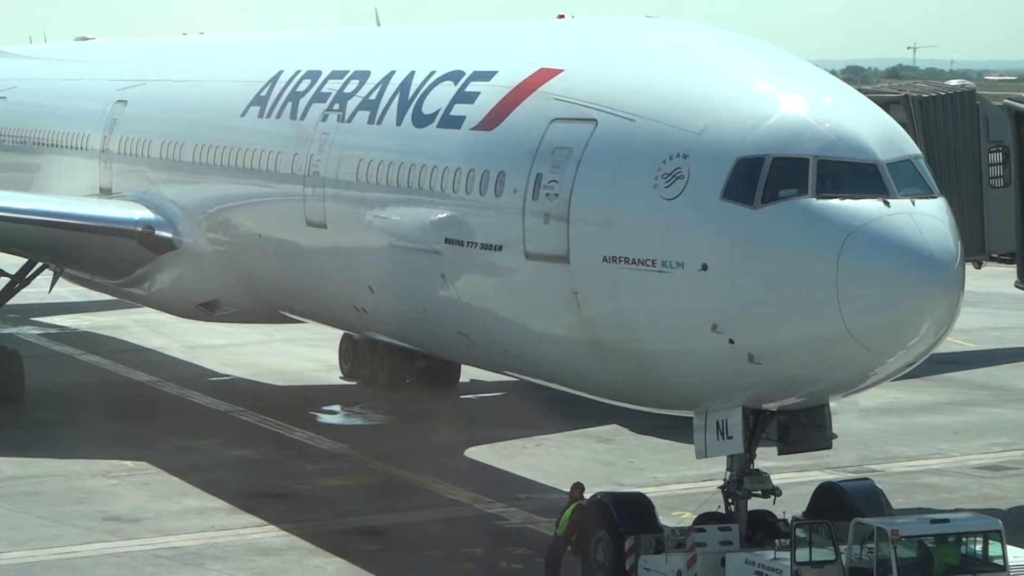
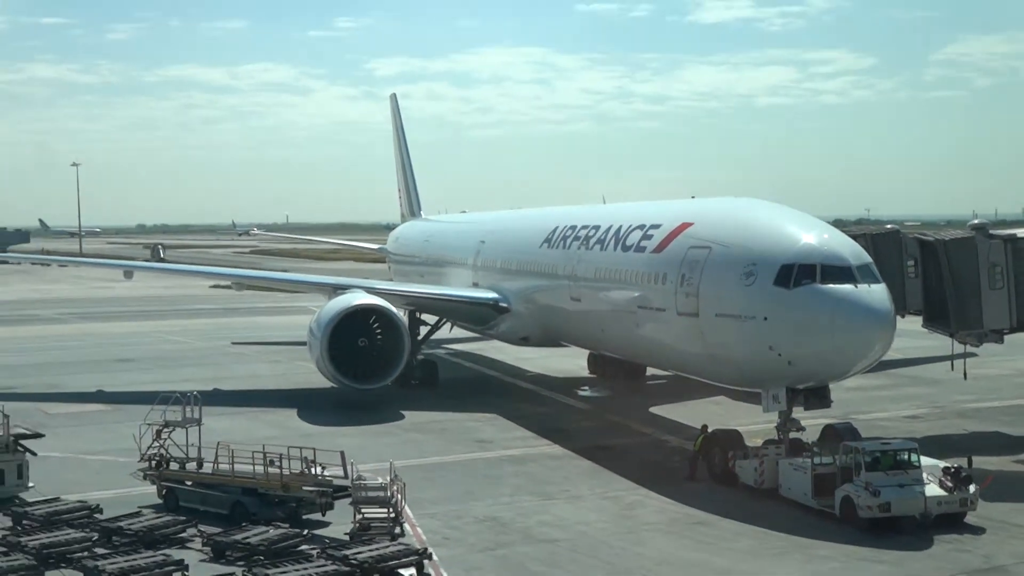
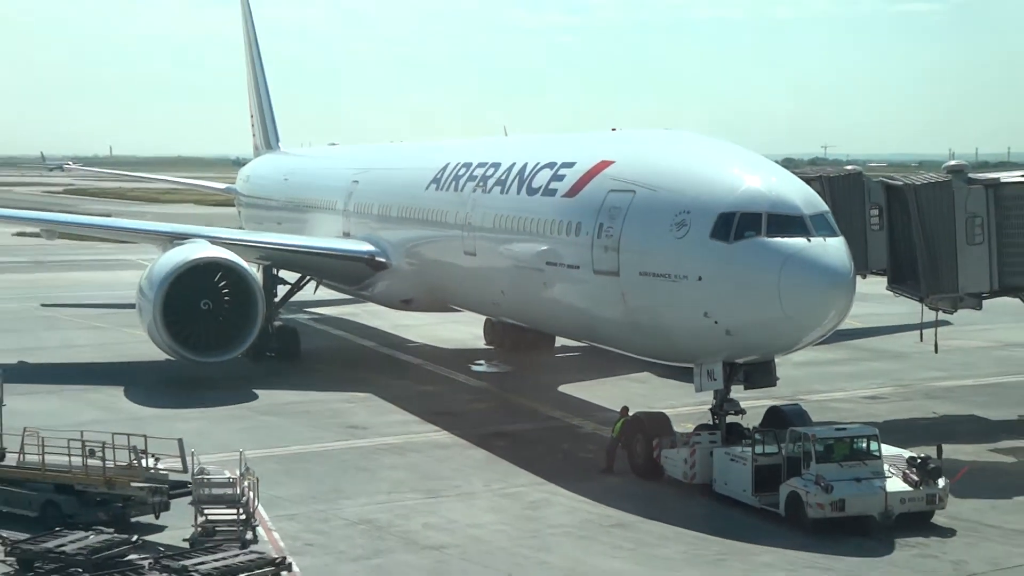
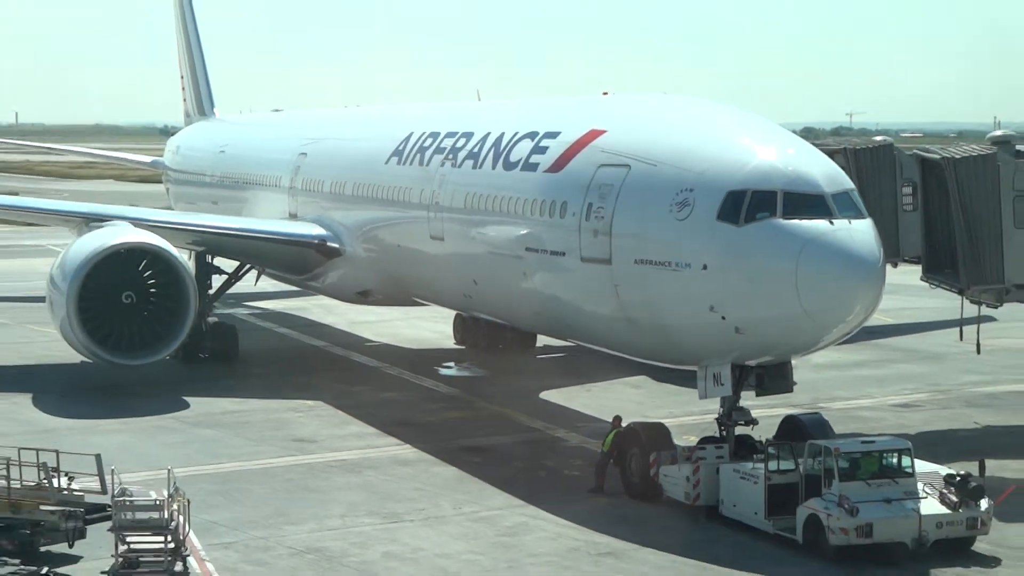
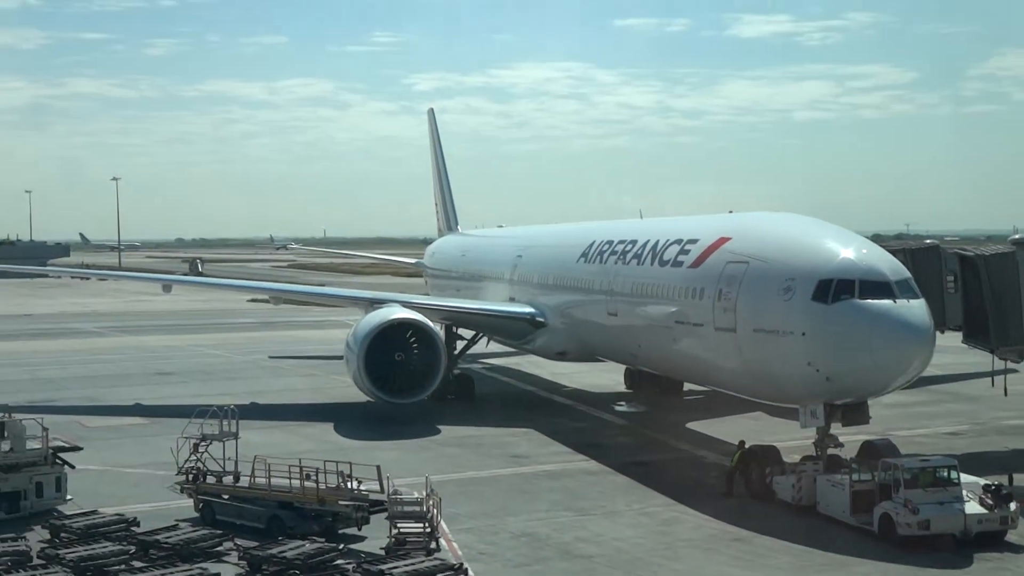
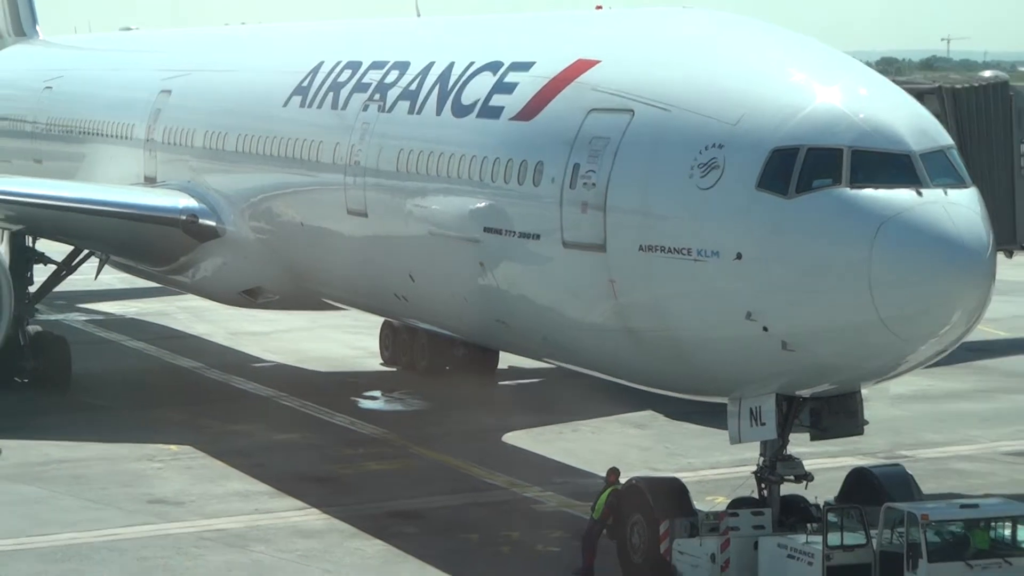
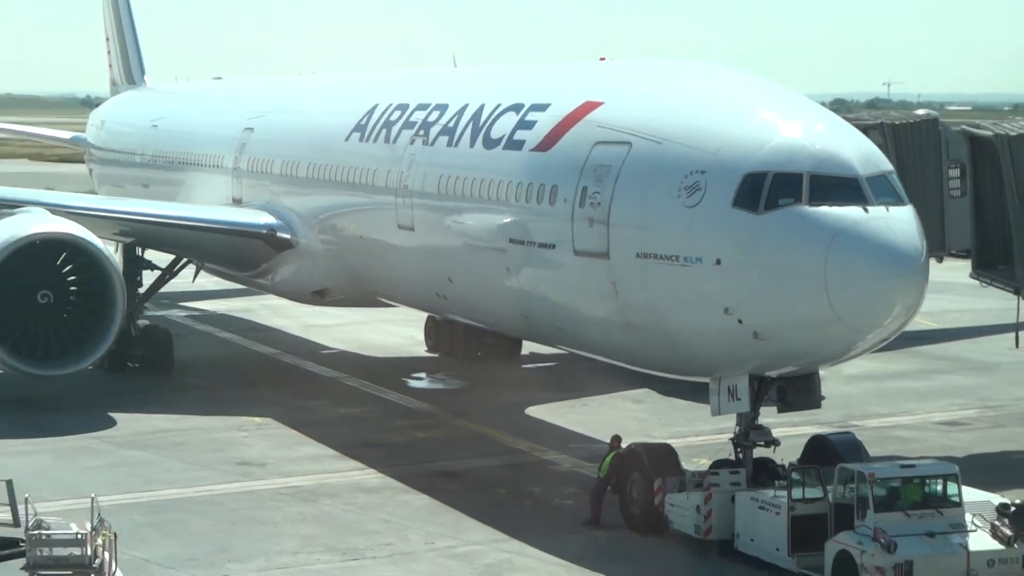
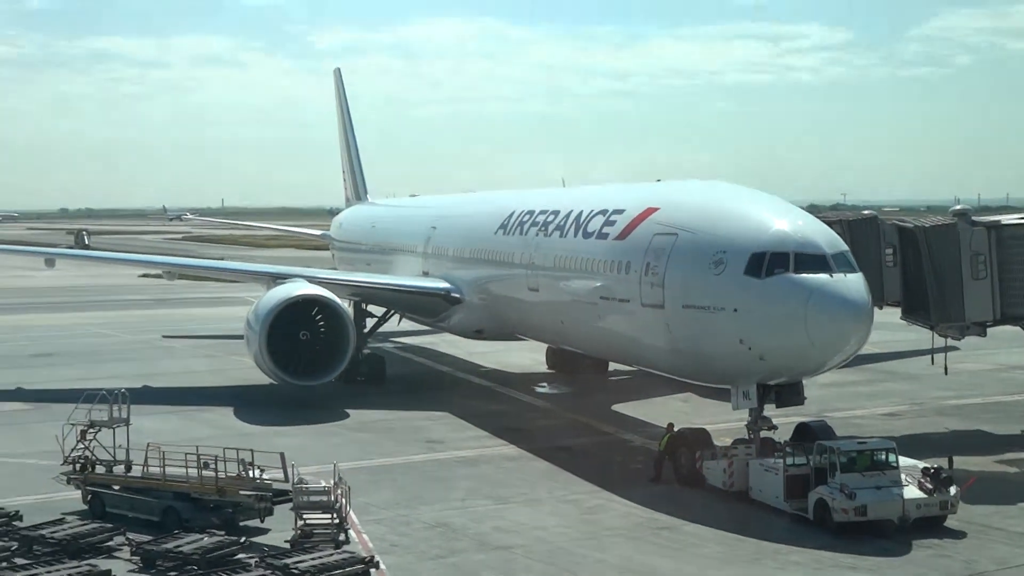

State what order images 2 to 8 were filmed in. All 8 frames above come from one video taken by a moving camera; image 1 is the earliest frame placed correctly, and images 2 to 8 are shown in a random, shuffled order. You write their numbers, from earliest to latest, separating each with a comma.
6, 7, 4, 3, 8, 2, 5
